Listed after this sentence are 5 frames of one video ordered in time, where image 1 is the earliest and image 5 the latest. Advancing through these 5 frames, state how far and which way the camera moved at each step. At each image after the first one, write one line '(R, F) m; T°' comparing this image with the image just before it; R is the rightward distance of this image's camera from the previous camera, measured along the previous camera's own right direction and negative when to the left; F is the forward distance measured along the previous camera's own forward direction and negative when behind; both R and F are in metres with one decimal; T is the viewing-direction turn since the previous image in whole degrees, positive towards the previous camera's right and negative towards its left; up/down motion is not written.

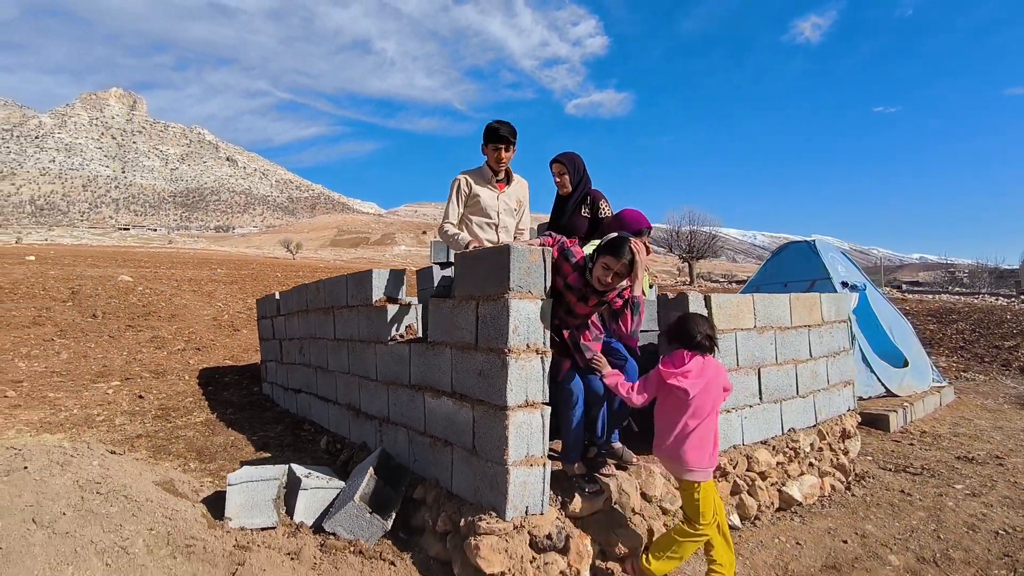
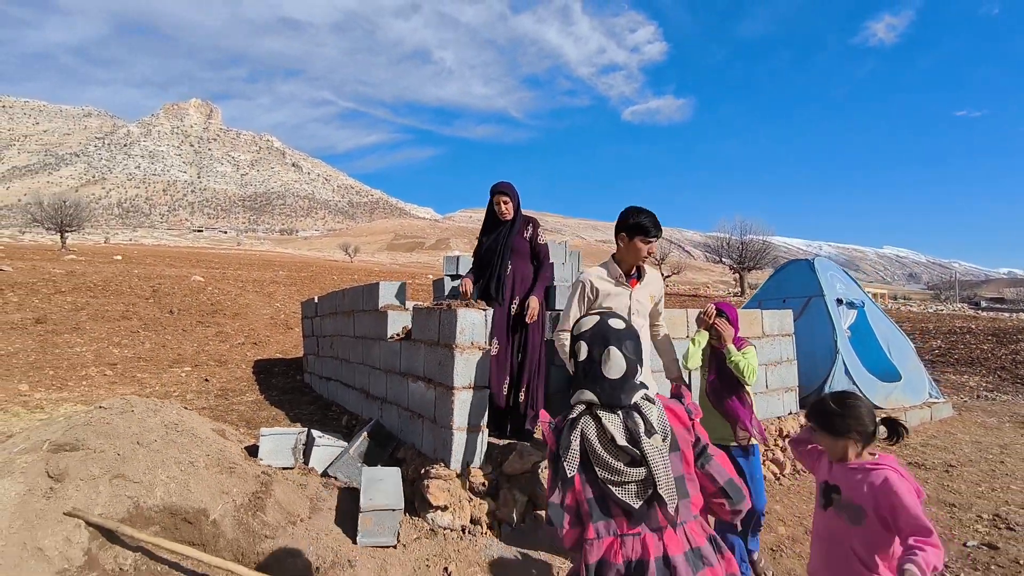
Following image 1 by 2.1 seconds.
(+0.6, -1.0) m; -5°
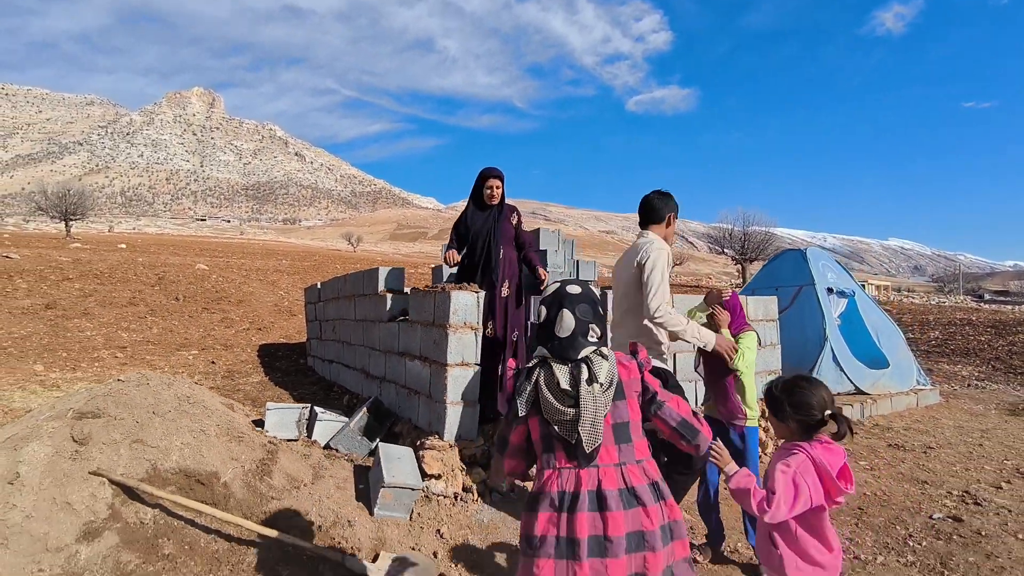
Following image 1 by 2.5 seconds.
(+0.1, -0.2) m; 0°
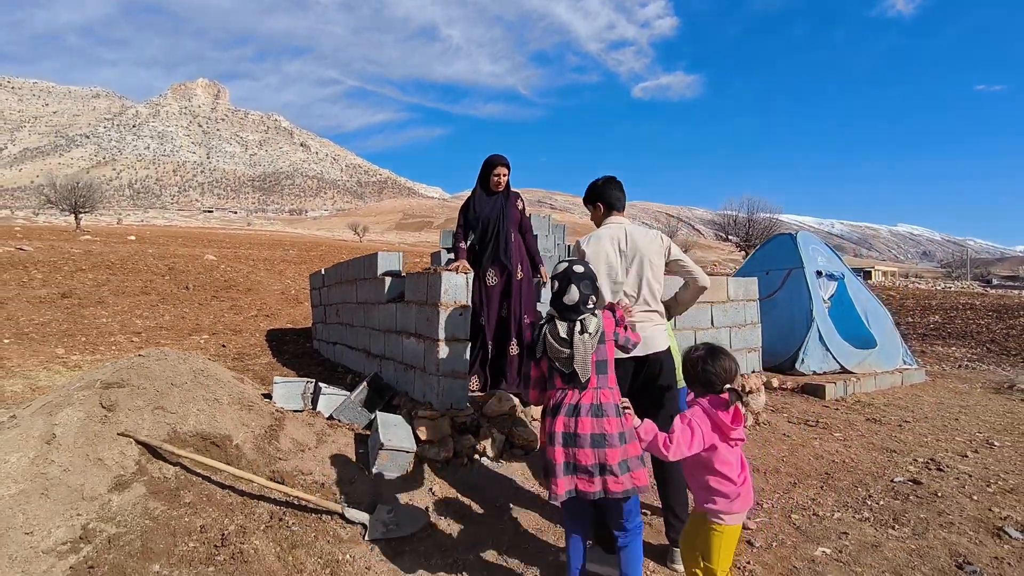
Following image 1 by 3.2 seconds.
(+0.1, -0.3) m; -1°
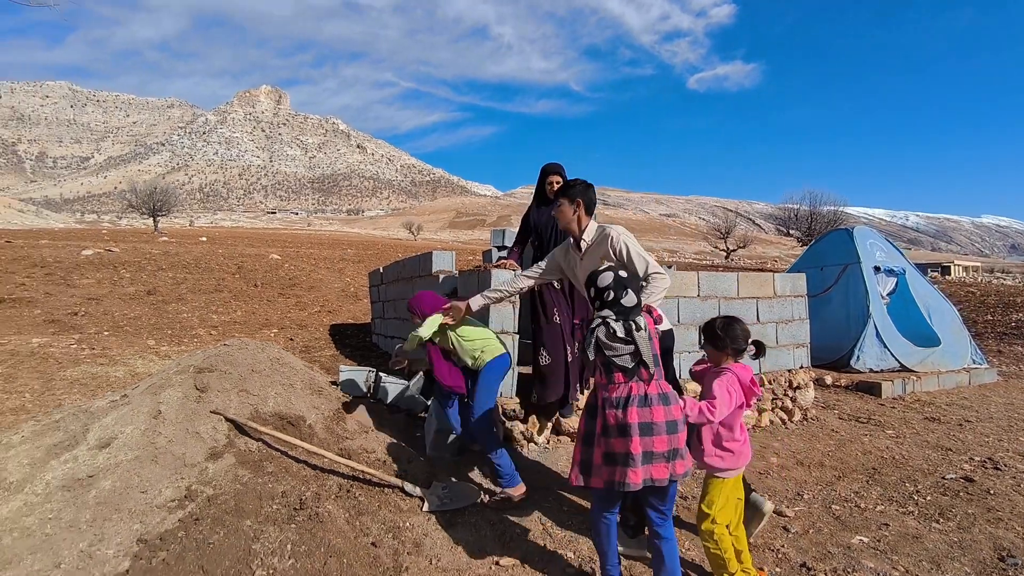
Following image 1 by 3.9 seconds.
(+0.1, -0.3) m; -5°
